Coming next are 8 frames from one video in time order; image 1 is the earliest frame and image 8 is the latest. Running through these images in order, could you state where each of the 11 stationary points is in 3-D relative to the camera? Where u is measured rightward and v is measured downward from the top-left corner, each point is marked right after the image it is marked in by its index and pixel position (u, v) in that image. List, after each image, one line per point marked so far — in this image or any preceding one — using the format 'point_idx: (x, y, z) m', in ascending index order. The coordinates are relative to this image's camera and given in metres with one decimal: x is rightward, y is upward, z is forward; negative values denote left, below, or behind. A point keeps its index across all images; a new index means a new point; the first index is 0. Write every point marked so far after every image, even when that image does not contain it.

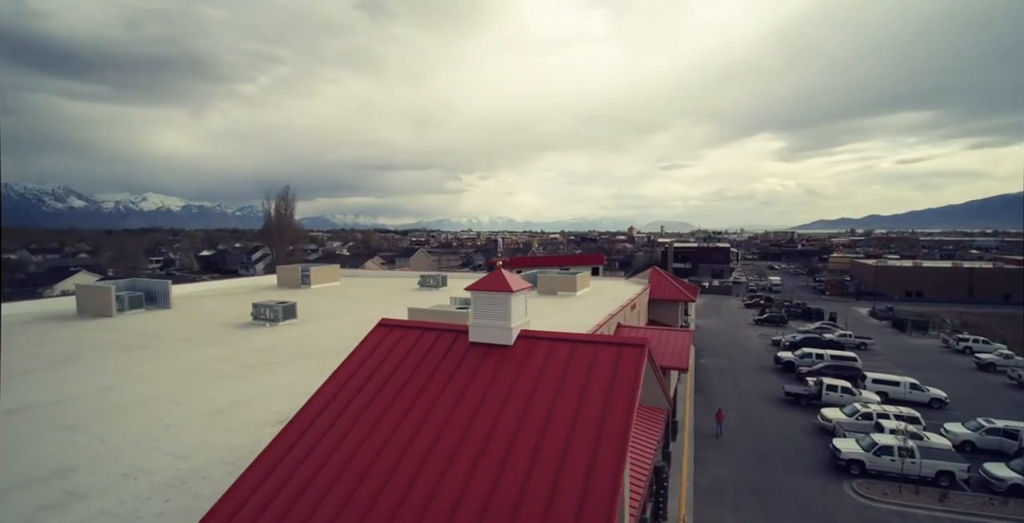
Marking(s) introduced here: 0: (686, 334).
0: (+5.7, -2.3, +17.0) m
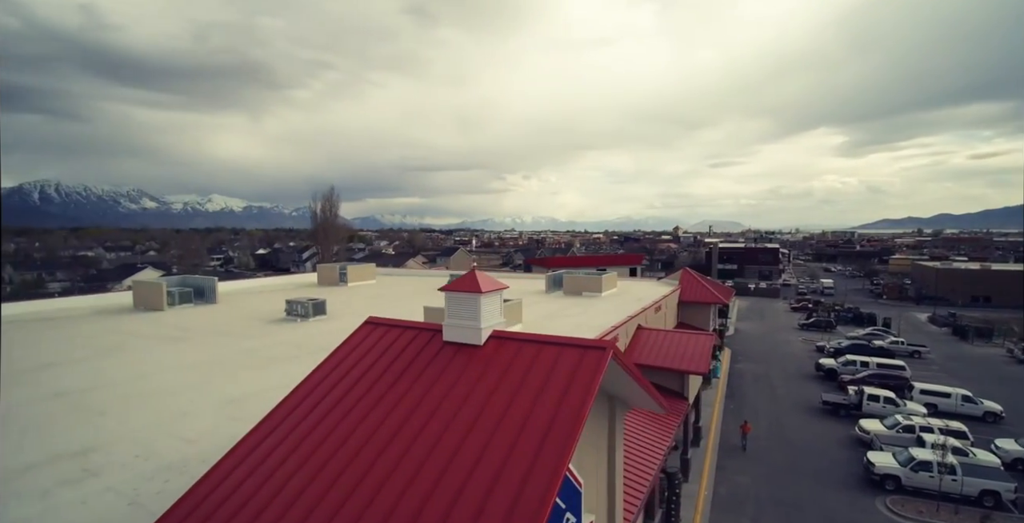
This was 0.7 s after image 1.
0: (+6.3, -2.4, +16.6) m
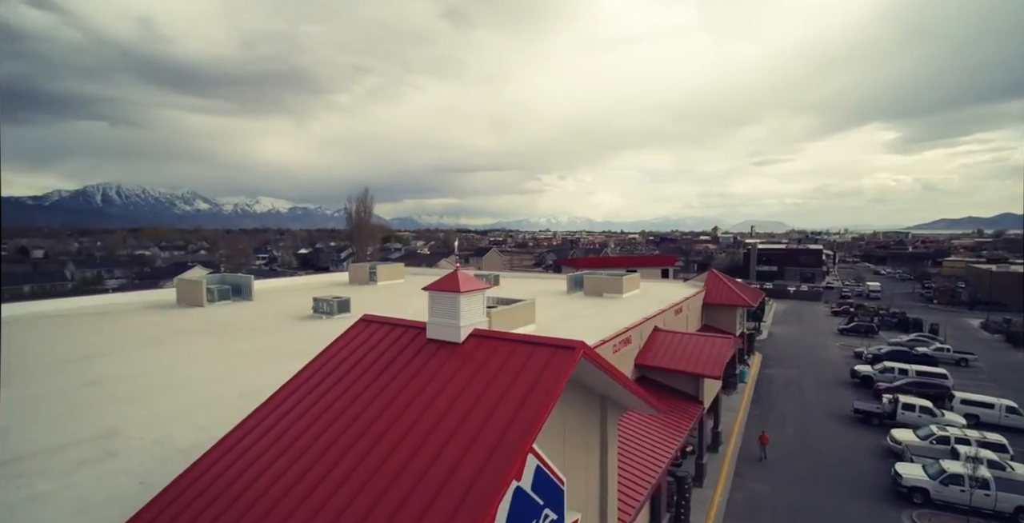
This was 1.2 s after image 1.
0: (+6.7, -2.5, +16.3) m
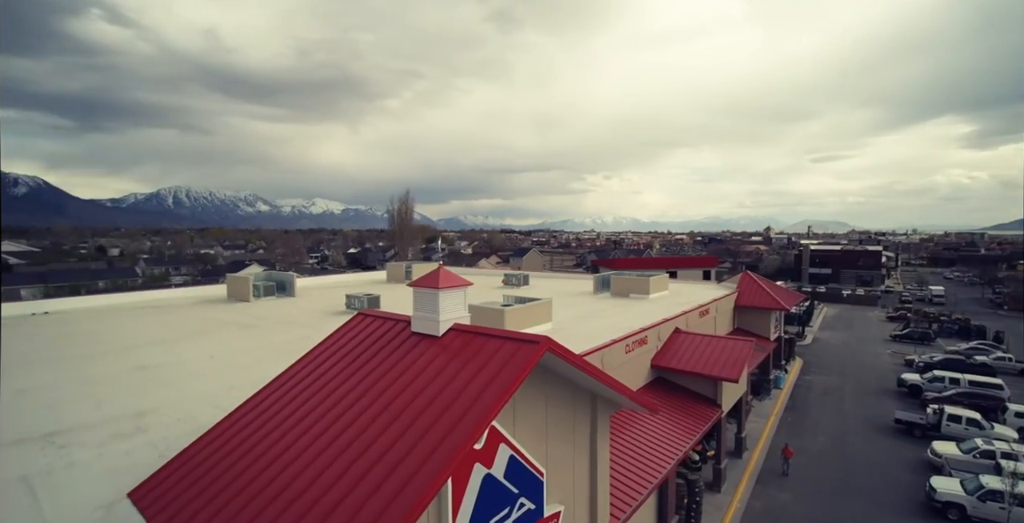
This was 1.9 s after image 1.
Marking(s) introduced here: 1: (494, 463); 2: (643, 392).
0: (+7.2, -2.5, +15.9) m
1: (-0.2, -2.6, +6.6) m
2: (+3.7, -3.8, +14.9) m
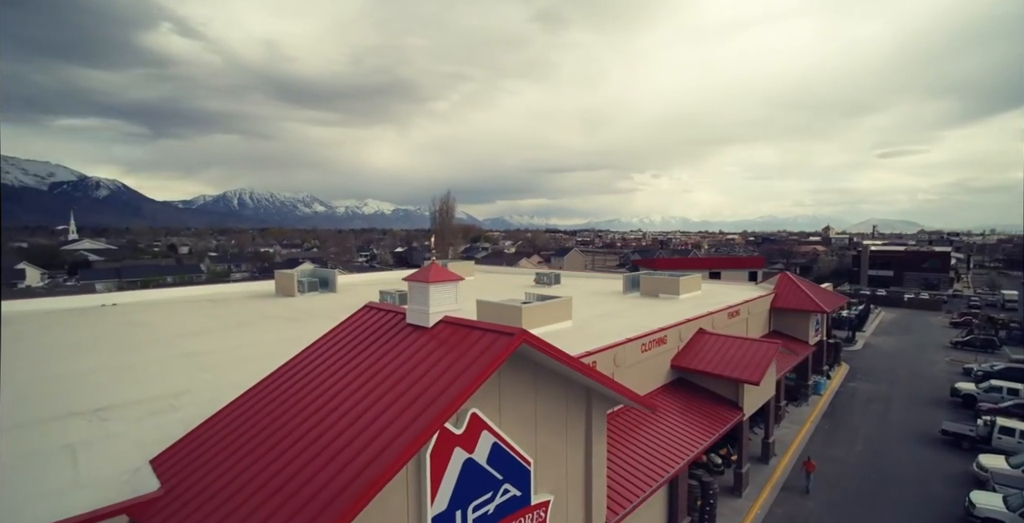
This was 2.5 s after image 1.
0: (+7.8, -2.5, +15.5) m
1: (-0.5, -2.5, +7.0) m
2: (+4.2, -3.8, +14.9) m
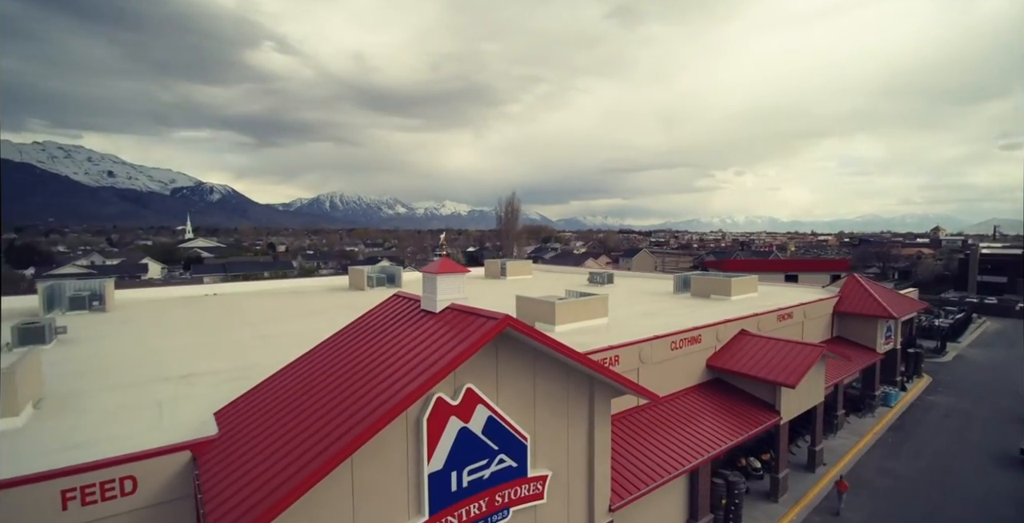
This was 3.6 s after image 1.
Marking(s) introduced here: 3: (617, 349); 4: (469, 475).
0: (+8.9, -2.5, +15.1) m
1: (-0.6, -2.4, +7.9) m
2: (+5.2, -3.8, +15.0) m
3: (+2.6, -2.2, +13.0) m
4: (-0.6, -3.2, +7.9) m
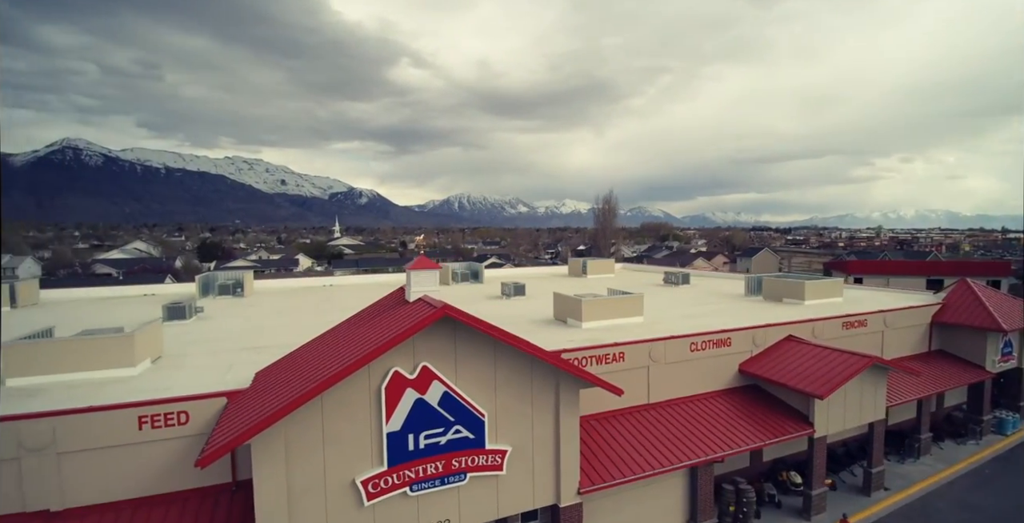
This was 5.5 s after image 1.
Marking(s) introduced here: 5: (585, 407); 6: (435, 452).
0: (+9.5, -2.6, +13.9) m
1: (-1.6, -2.4, +9.5) m
2: (+5.9, -3.8, +14.8) m
3: (+2.9, -2.2, +13.5) m
4: (-1.6, -3.2, +9.5) m
5: (+1.9, -3.7, +13.2) m
6: (-1.4, -3.5, +9.5) m
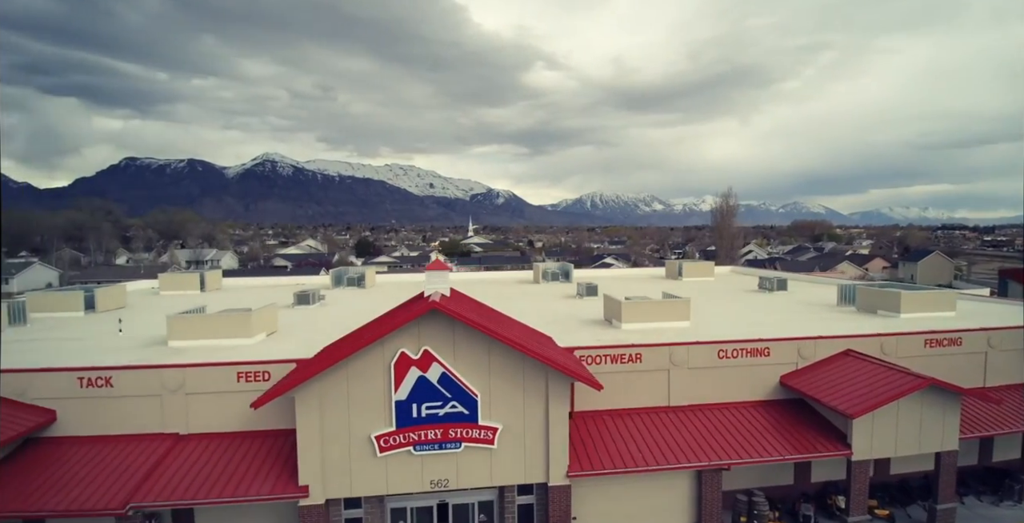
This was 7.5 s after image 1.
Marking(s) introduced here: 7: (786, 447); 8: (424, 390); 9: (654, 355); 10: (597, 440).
0: (+10.0, -2.9, +12.7) m
1: (-1.9, -2.5, +11.6) m
2: (+6.8, -4.0, +14.6) m
3: (+3.5, -2.4, +14.1) m
4: (-1.9, -3.3, +11.6) m
5: (+2.5, -3.9, +14.2) m
6: (-1.7, -3.6, +11.6) m
7: (+7.0, -4.6, +13.1) m
8: (-2.0, -2.9, +11.6) m
9: (+4.0, -2.6, +14.2) m
10: (+2.2, -4.6, +13.2) m
